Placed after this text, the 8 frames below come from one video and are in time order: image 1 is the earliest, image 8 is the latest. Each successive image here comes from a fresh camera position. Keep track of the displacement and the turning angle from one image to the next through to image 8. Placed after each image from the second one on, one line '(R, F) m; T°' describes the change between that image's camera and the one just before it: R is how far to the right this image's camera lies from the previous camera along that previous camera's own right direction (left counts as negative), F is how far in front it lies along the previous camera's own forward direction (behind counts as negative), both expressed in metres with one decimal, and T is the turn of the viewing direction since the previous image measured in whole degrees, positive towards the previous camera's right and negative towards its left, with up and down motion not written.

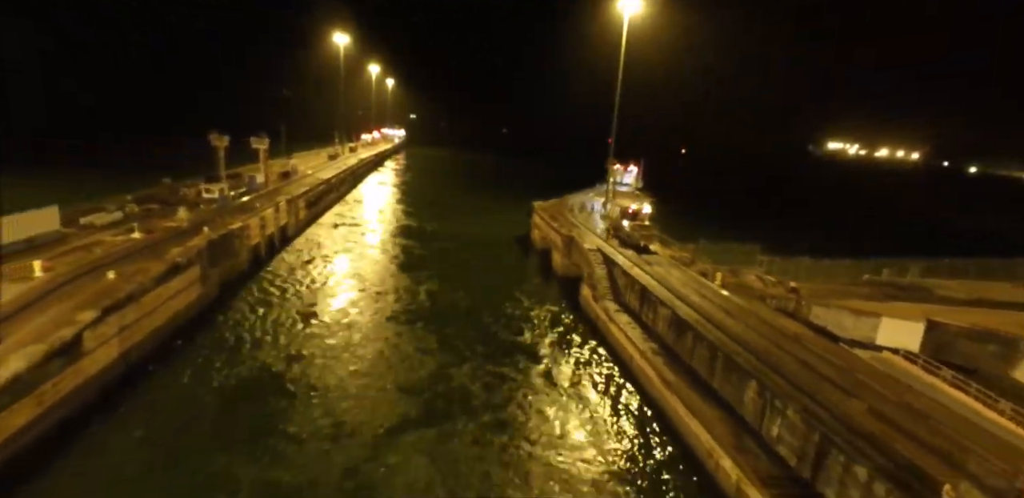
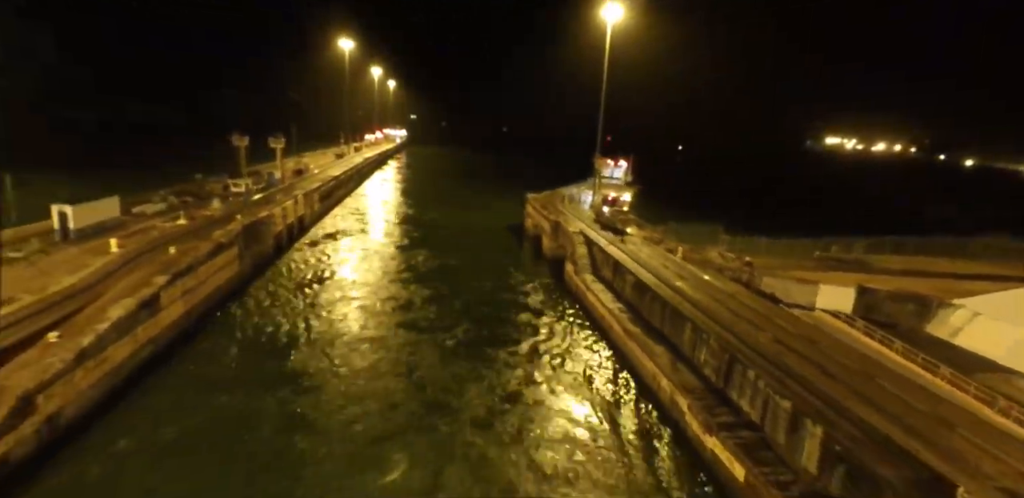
(+0.4, -3.1) m; 0°
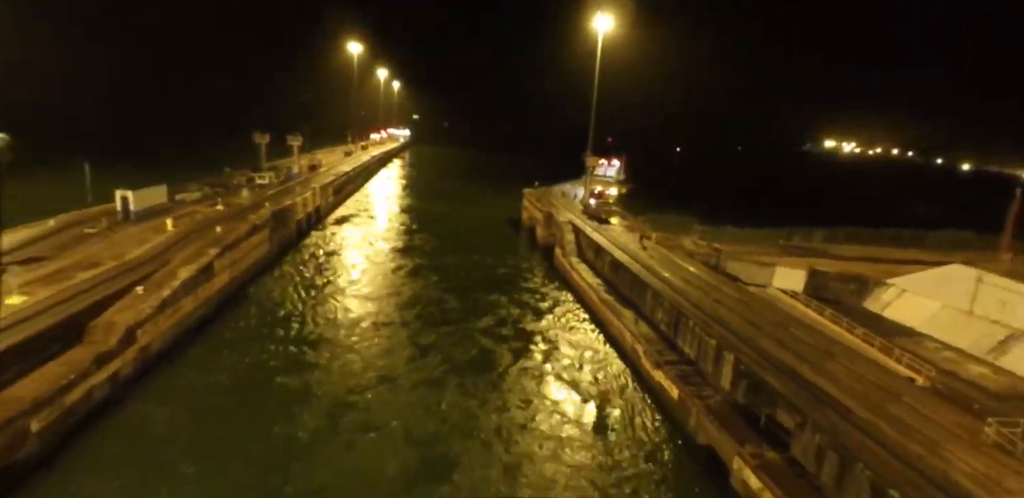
(+0.3, -3.1) m; 0°
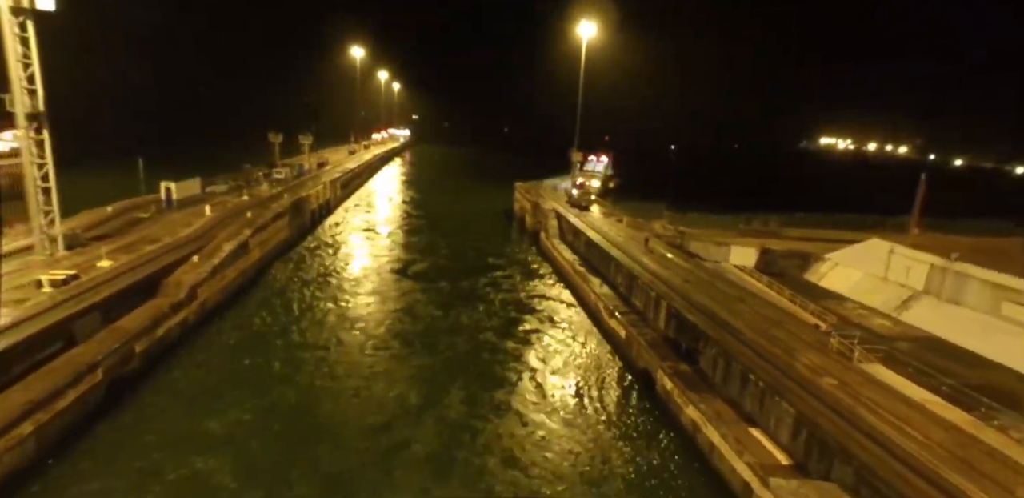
(+0.5, -3.5) m; 0°
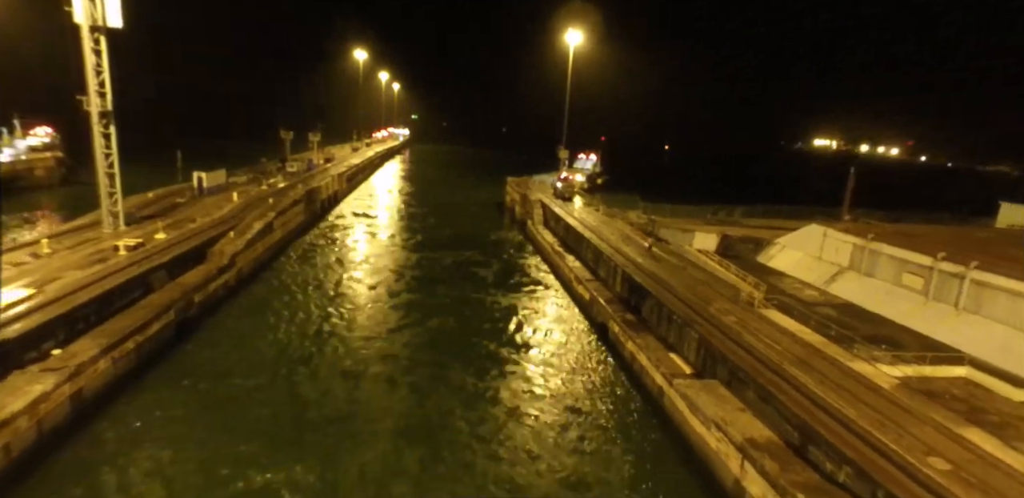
(+0.5, -3.6) m; 0°
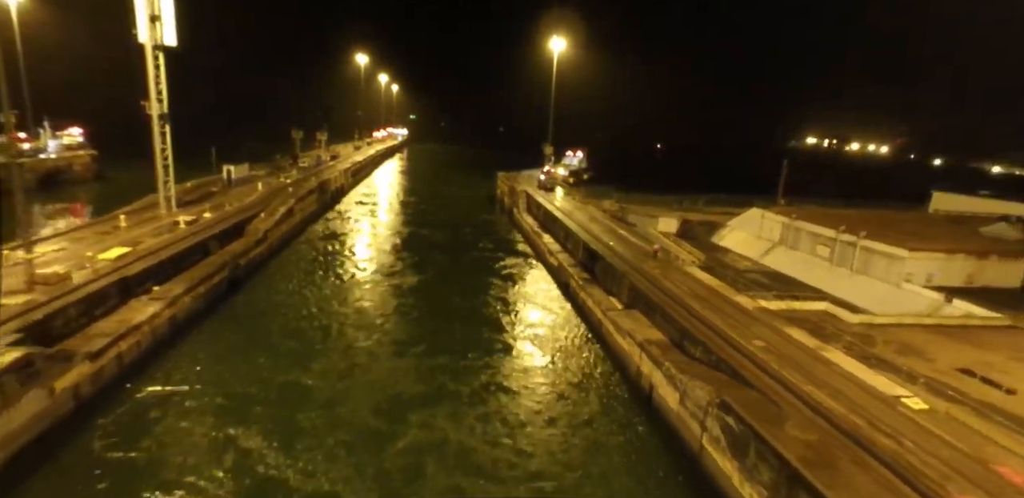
(+0.7, -4.5) m; 0°
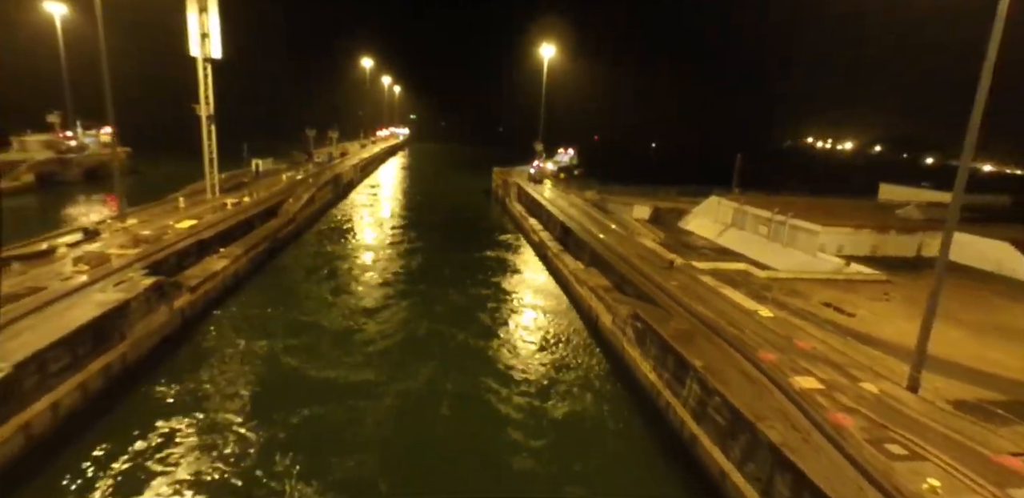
(+0.6, -4.8) m; 0°
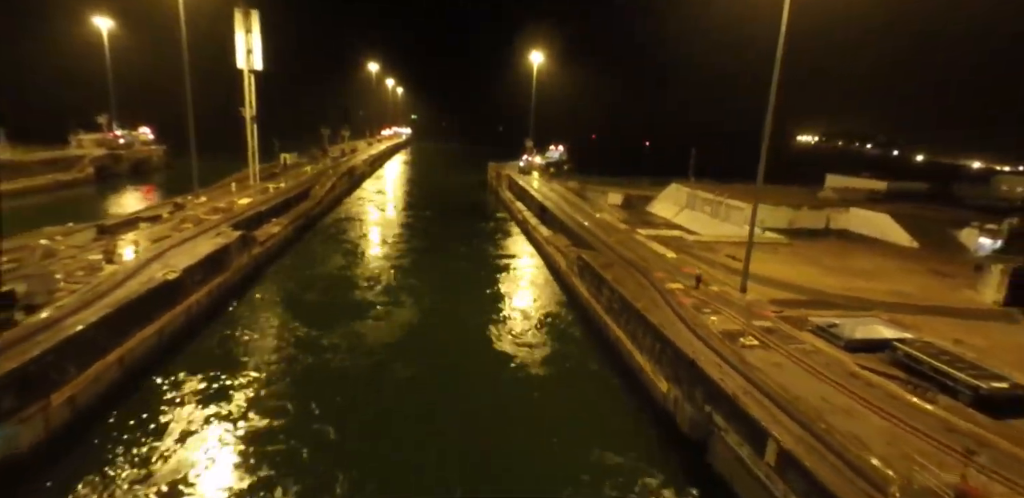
(+0.8, -6.3) m; 0°
